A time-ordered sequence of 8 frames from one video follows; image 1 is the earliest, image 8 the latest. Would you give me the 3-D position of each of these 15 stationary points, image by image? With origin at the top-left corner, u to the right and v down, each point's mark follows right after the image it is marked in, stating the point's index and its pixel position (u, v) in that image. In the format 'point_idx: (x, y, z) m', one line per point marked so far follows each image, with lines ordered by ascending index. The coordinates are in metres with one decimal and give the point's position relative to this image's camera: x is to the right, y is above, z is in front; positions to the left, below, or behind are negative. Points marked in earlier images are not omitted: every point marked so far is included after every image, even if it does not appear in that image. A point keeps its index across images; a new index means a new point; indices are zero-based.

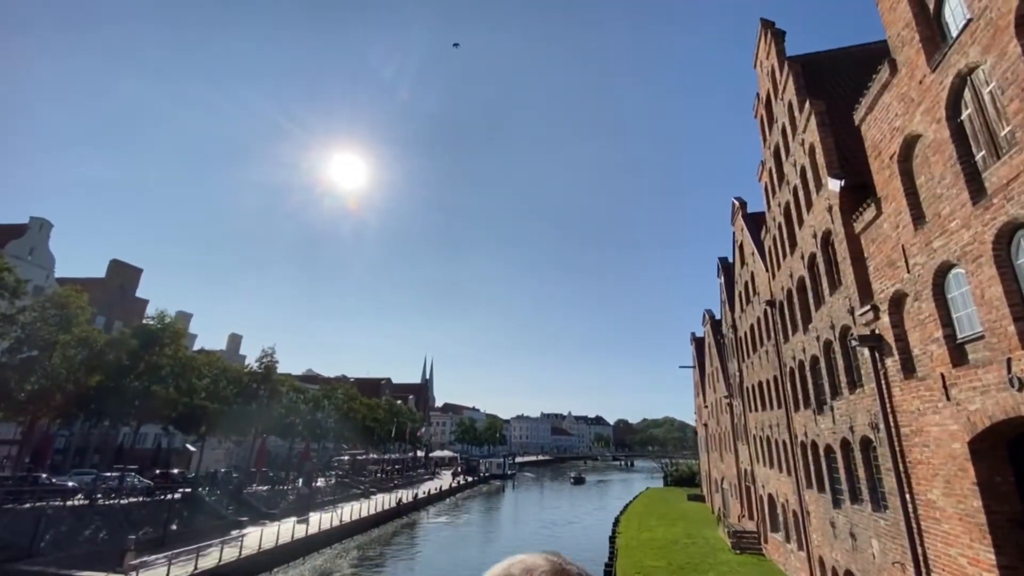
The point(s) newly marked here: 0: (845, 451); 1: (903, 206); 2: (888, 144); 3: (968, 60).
0: (+9.6, -4.7, +13.5) m
1: (+7.7, +1.6, +9.2) m
2: (+7.7, +2.9, +9.6) m
3: (+7.1, +3.5, +7.2) m
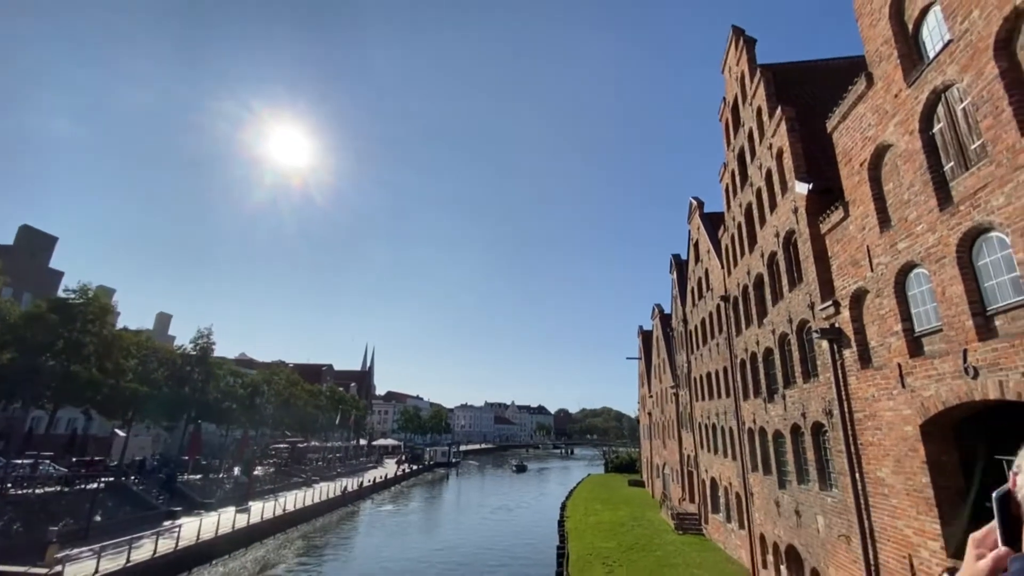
0: (+8.8, -4.6, +14.6) m
1: (+7.7, +1.7, +10.0) m
2: (+7.7, +3.0, +10.4) m
3: (+7.3, +3.6, +7.9) m
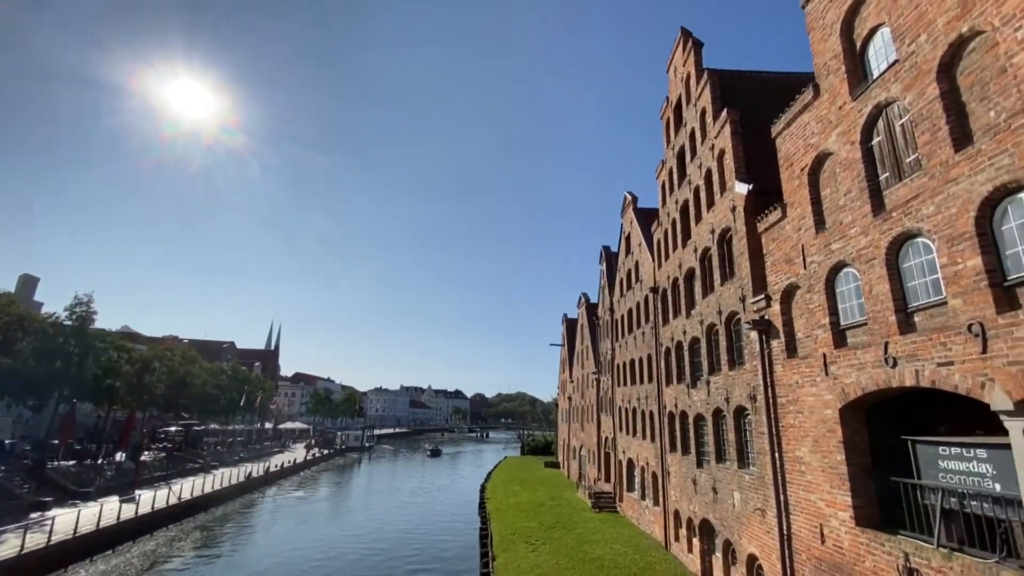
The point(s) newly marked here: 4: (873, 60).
0: (+6.8, -4.4, +15.7) m
1: (+6.9, +1.7, +10.9) m
2: (+6.9, +3.1, +11.2) m
3: (+7.0, +3.6, +8.7) m
4: (+7.2, +4.5, +9.4) m
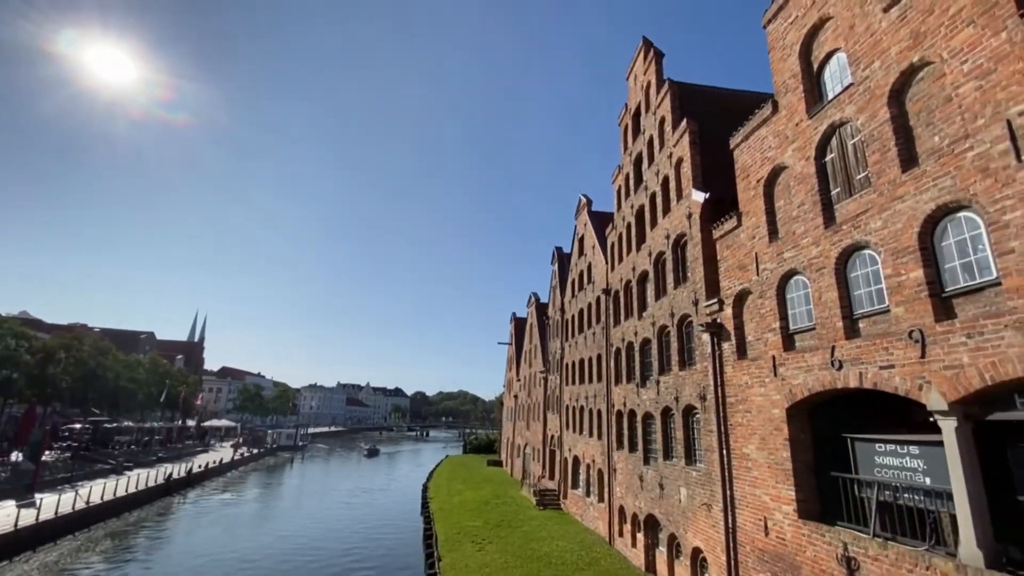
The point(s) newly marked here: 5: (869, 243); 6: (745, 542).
0: (+5.3, -4.5, +16.3) m
1: (+6.1, +1.6, +11.5) m
2: (+6.1, +3.0, +11.8) m
3: (+6.6, +3.4, +9.3) m
4: (+6.7, +4.4, +10.0) m
5: (+6.5, +0.8, +8.6) m
6: (+5.5, -6.0, +11.1) m
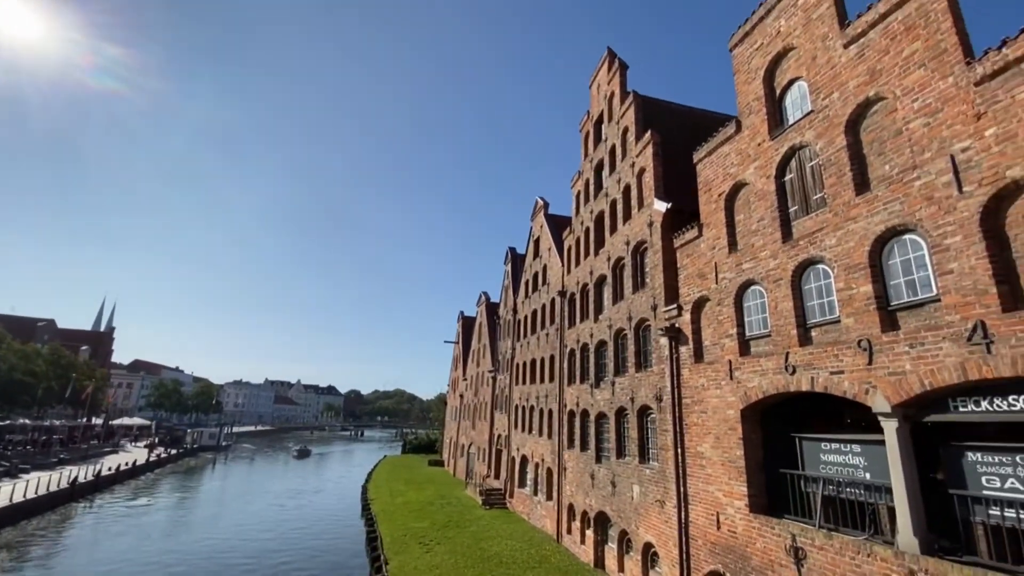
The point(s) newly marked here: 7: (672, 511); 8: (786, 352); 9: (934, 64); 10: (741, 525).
0: (+3.8, -4.6, +16.8) m
1: (+5.5, +1.4, +12.2) m
2: (+5.5, +2.8, +12.5) m
3: (+6.2, +3.2, +10.1) m
4: (+6.4, +4.1, +10.8) m
5: (+6.2, +0.6, +9.3) m
6: (+4.6, -6.2, +11.7) m
7: (+4.3, -6.0, +12.7) m
8: (+5.7, -1.3, +9.9) m
9: (+6.9, +3.7, +7.7) m
10: (+5.1, -5.3, +10.4) m
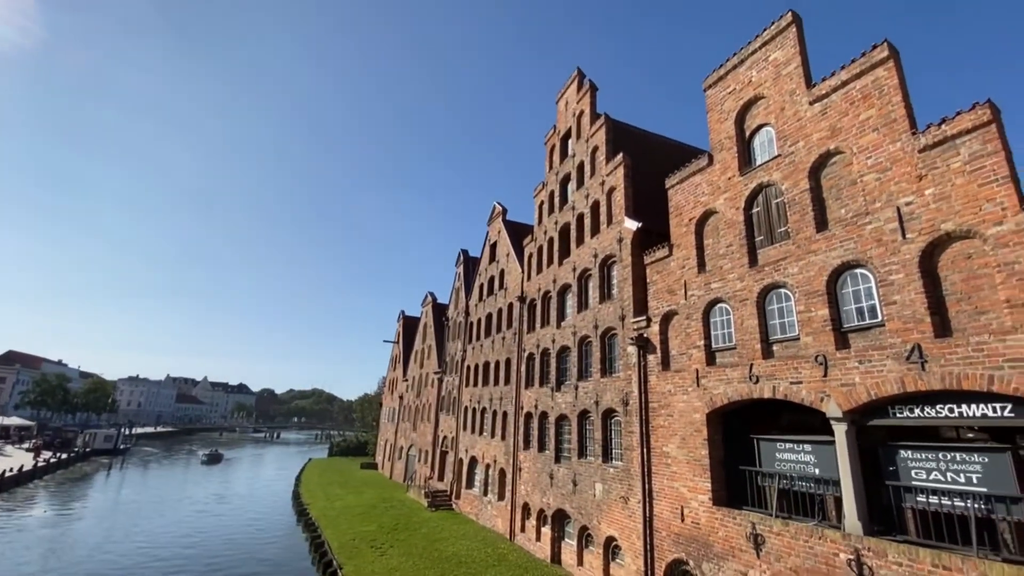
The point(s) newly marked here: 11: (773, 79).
0: (+2.6, -5.0, +17.8) m
1: (+5.2, +0.9, +13.5) m
2: (+5.2, +2.3, +13.8) m
3: (+6.3, +2.7, +11.6) m
4: (+6.4, +3.6, +12.3) m
5: (+6.3, +0.1, +10.8) m
6: (+4.1, -6.6, +12.9) m
7: (+3.6, -6.4, +13.8) m
8: (+5.7, -1.8, +11.2) m
9: (+7.4, +3.2, +9.3) m
10: (+4.8, -5.7, +11.7) m
11: (+6.7, +5.3, +12.0) m
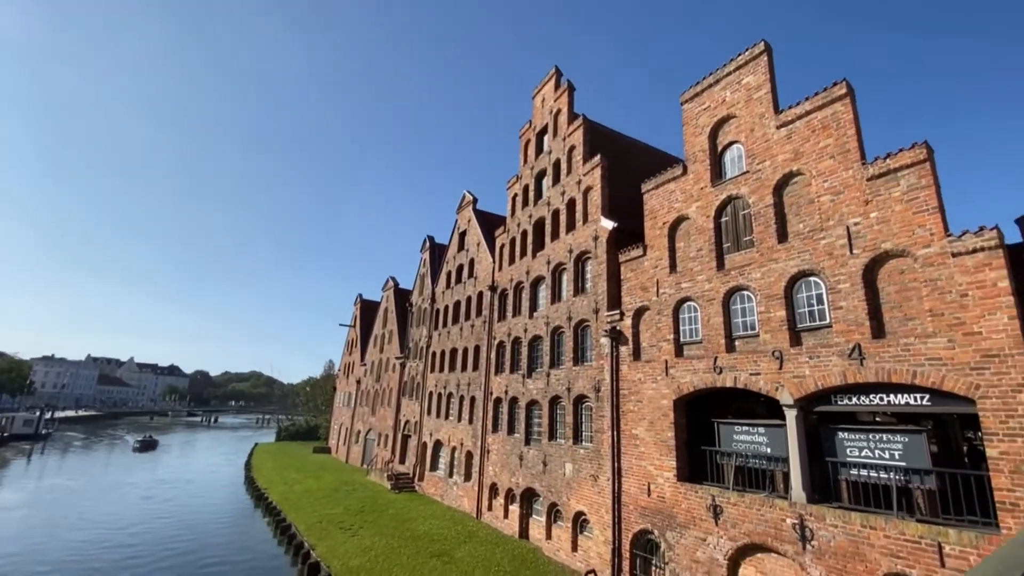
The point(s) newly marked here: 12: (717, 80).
0: (+1.6, -4.7, +19.0) m
1: (+4.8, +1.0, +14.8) m
2: (+4.9, +2.4, +15.0) m
3: (+6.2, +2.7, +12.9) m
4: (+6.2, +3.6, +13.6) m
5: (+6.2, 0.0, +12.2) m
6: (+3.5, -6.5, +14.3) m
7: (+3.0, -6.3, +15.1) m
8: (+5.5, -1.8, +12.7) m
9: (+7.5, +3.0, +10.8) m
10: (+4.4, -5.7, +13.1) m
11: (+6.6, +5.3, +13.3) m
12: (+6.2, +6.3, +14.1) m
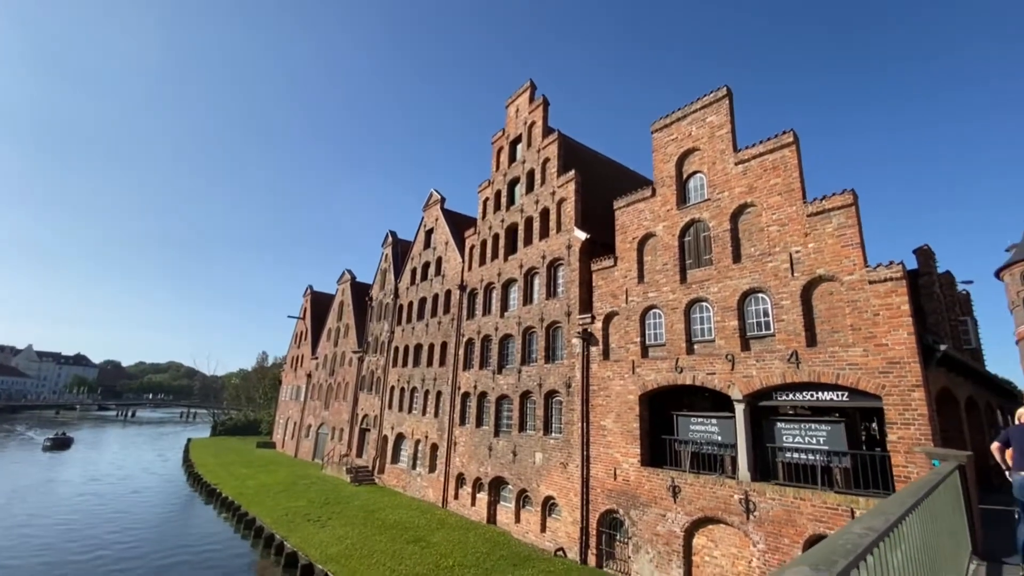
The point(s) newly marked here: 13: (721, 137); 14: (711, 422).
0: (+0.4, -4.9, +20.4) m
1: (+4.3, +0.7, +16.6) m
2: (+4.4, +2.1, +16.9) m
3: (+6.0, +2.3, +14.9) m
4: (+5.9, +3.3, +15.6) m
5: (+5.9, -0.3, +14.3) m
6: (+2.8, -6.8, +16.0) m
7: (+2.2, -6.5, +16.8) m
8: (+5.1, -2.2, +14.6) m
9: (+7.6, +2.6, +13.0) m
10: (+3.8, -6.0, +14.9) m
11: (+6.4, +4.9, +15.3) m
12: (+5.9, +5.9, +16.0) m
13: (+6.6, +4.8, +14.9) m
14: (+5.8, -3.9, +13.7) m
